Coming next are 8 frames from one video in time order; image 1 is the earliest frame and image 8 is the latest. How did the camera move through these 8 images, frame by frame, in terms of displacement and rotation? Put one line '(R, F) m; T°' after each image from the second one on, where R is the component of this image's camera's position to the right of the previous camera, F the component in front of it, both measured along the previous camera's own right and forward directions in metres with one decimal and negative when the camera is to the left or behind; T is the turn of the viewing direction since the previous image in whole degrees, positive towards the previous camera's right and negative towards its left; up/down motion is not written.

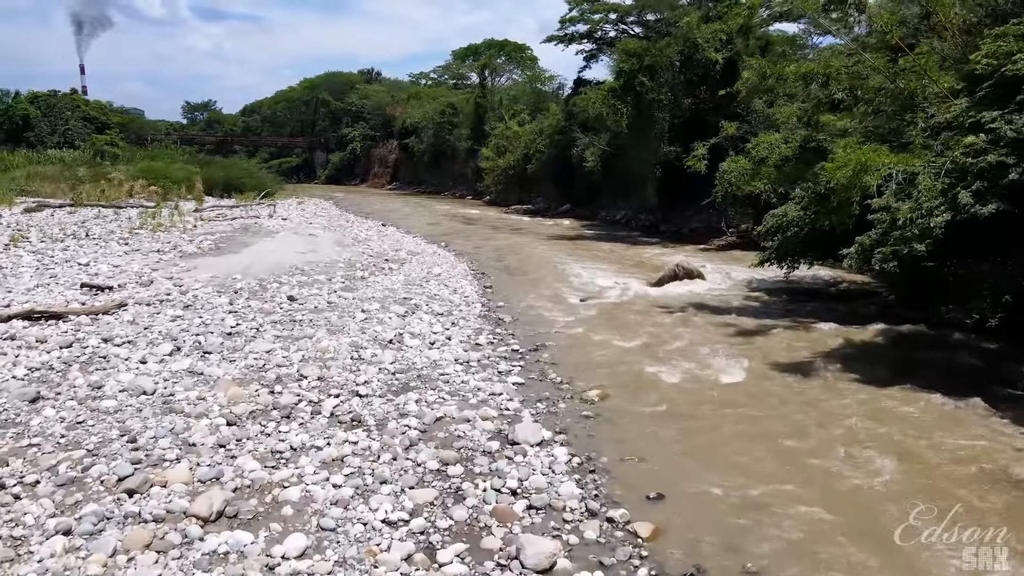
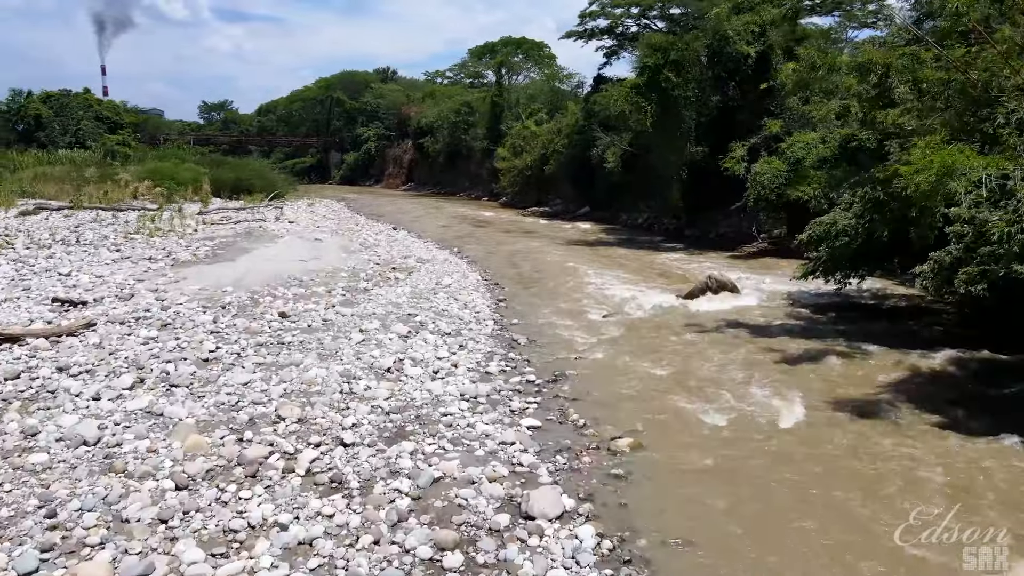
(0.0, +1.2) m; -1°
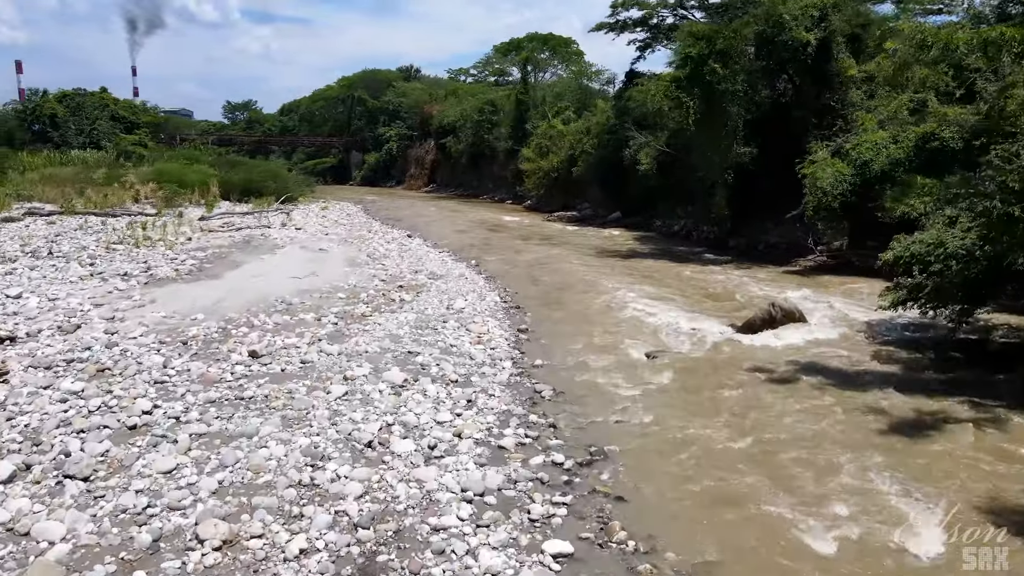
(0.0, +2.1) m; -2°
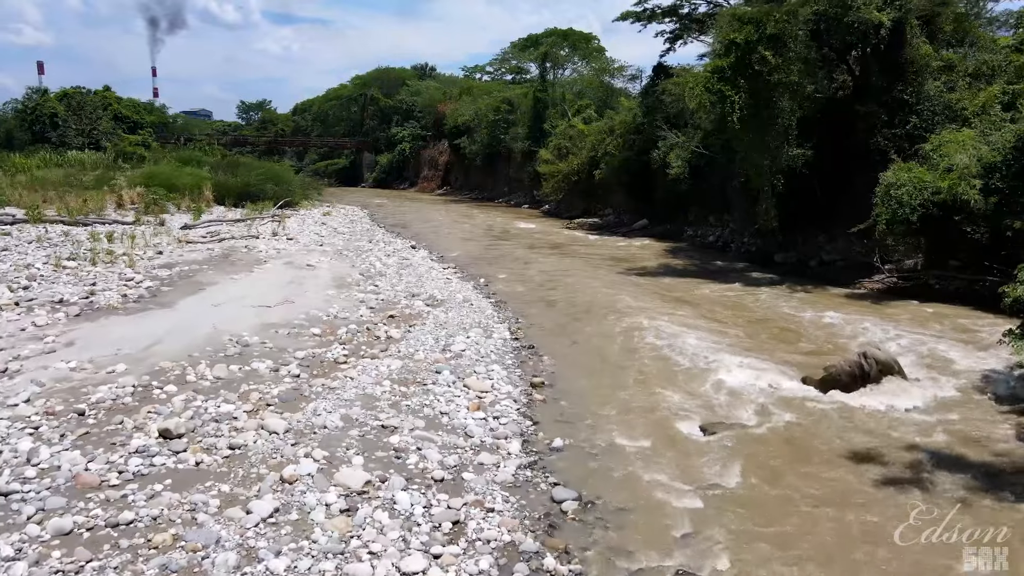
(+0.1, +2.4) m; -1°
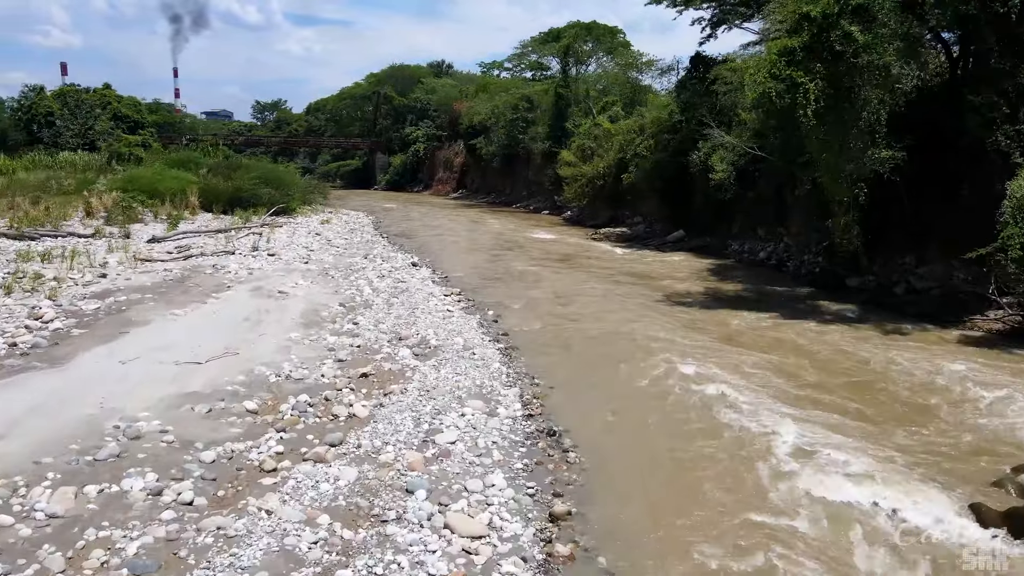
(+0.1, +3.0) m; -2°
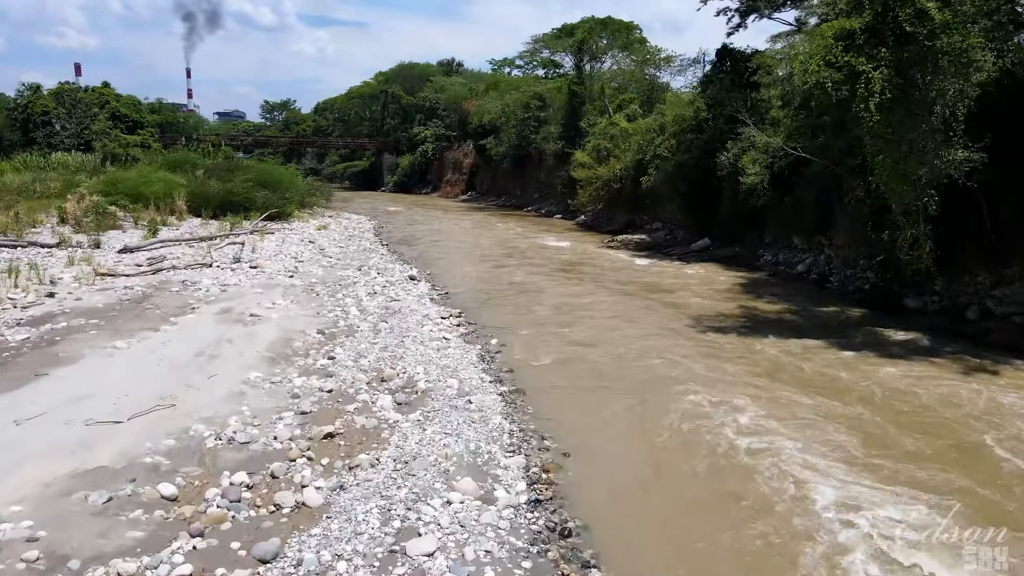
(+0.1, +1.9) m; -1°
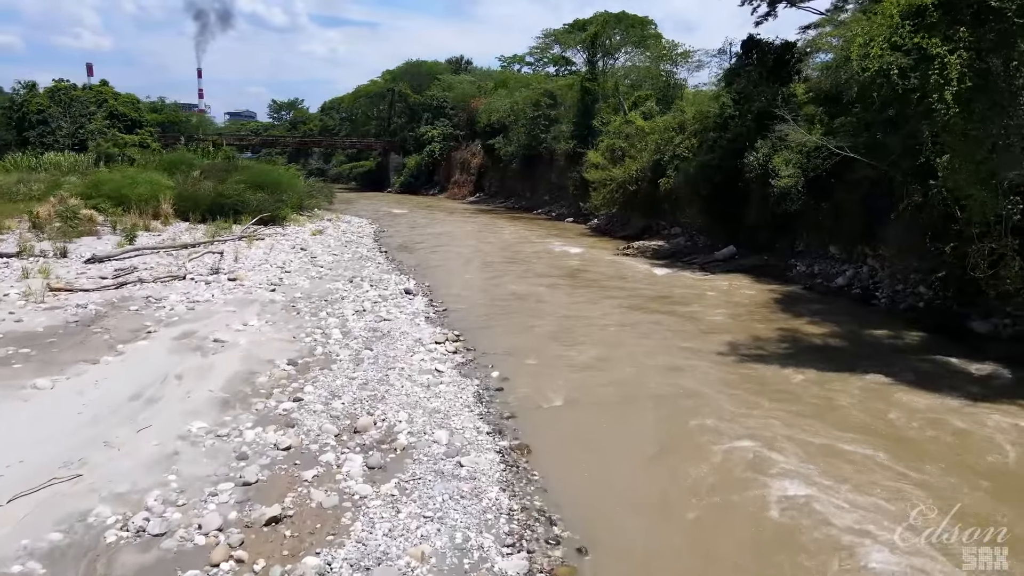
(+0.1, +1.6) m; -1°
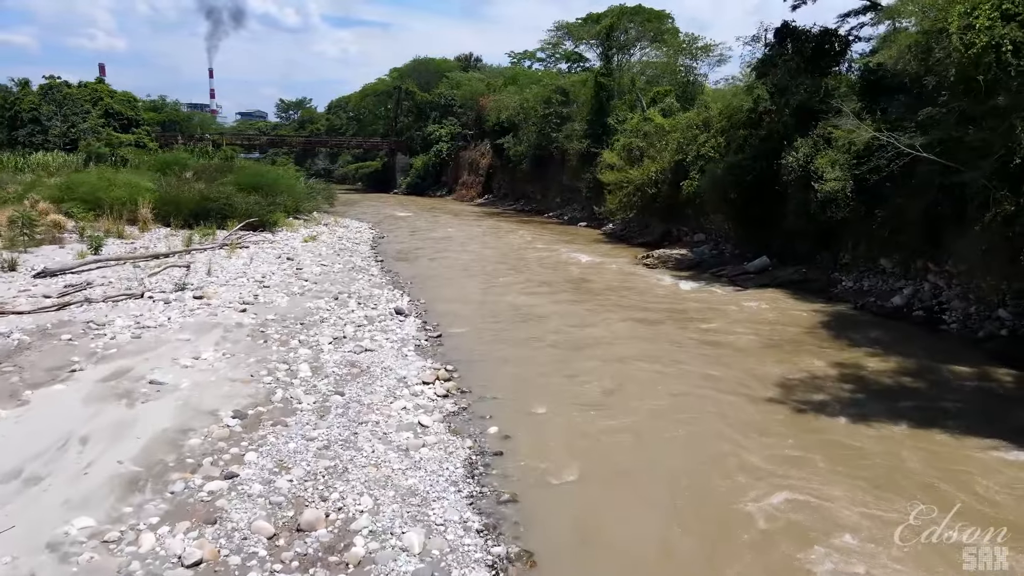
(+0.1, +1.9) m; -1°
